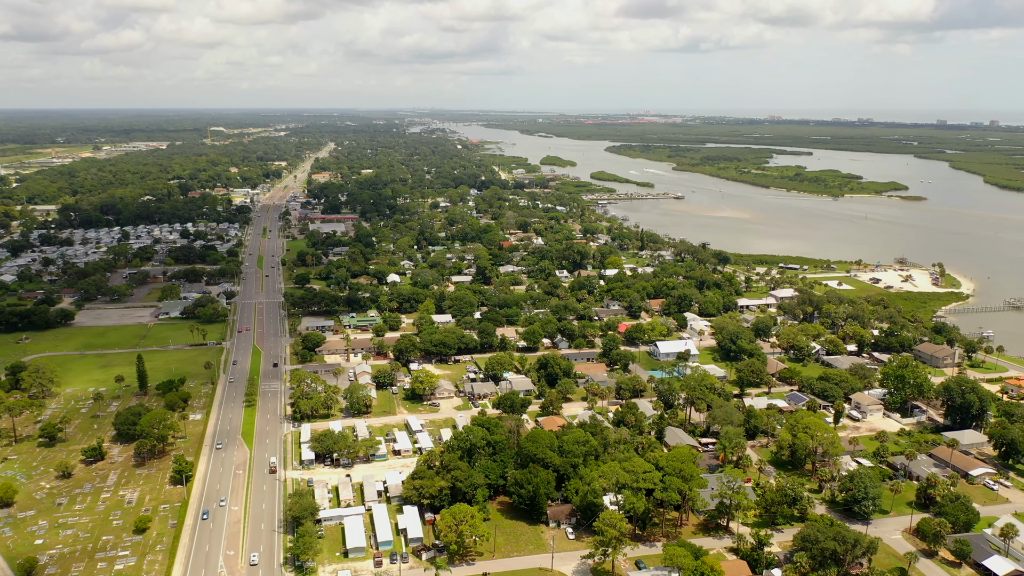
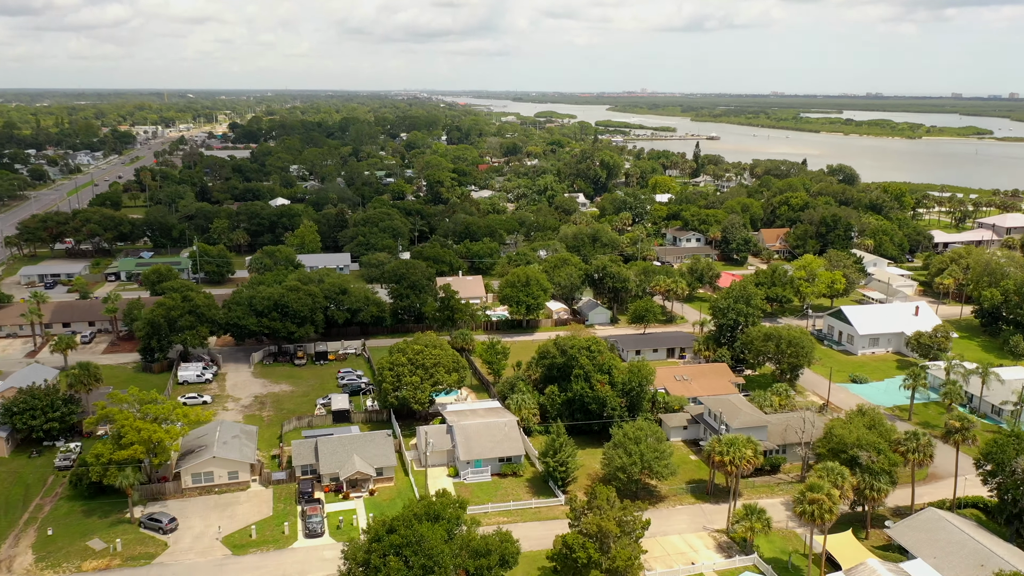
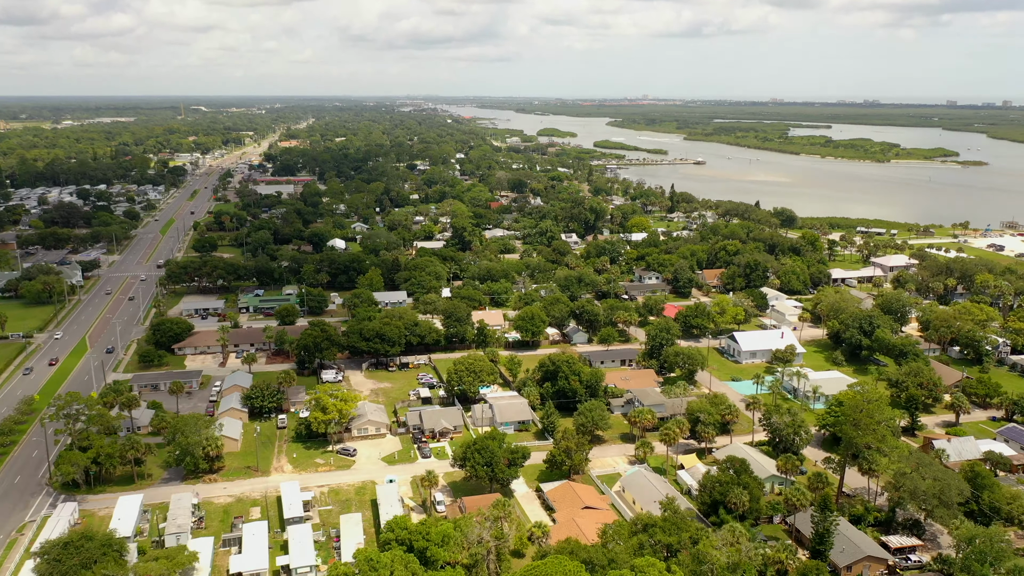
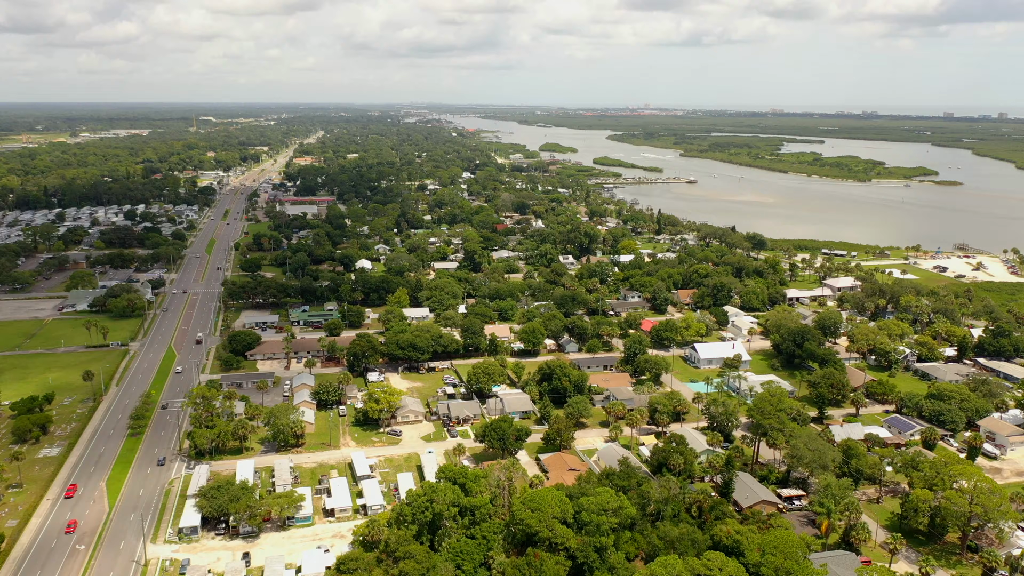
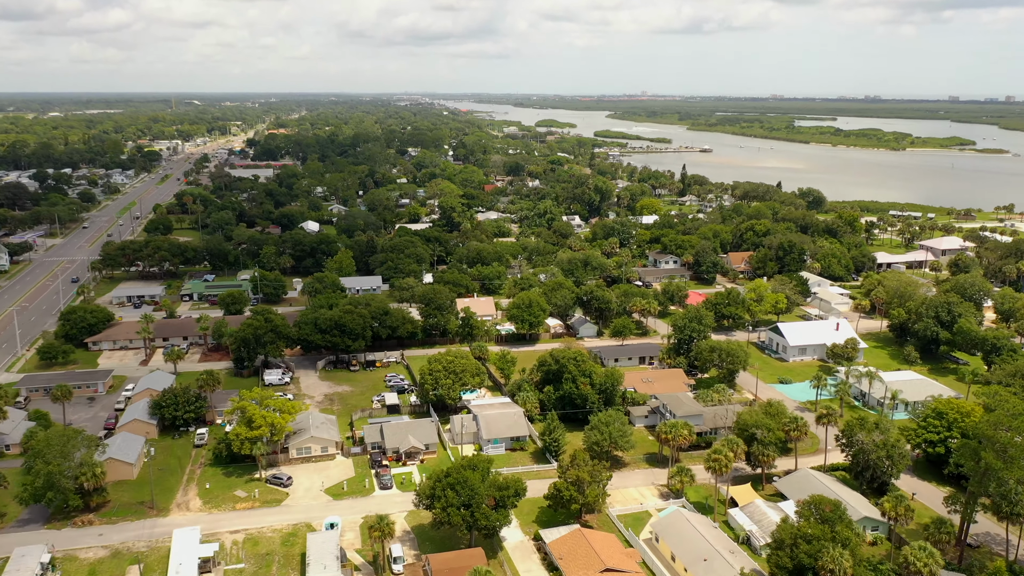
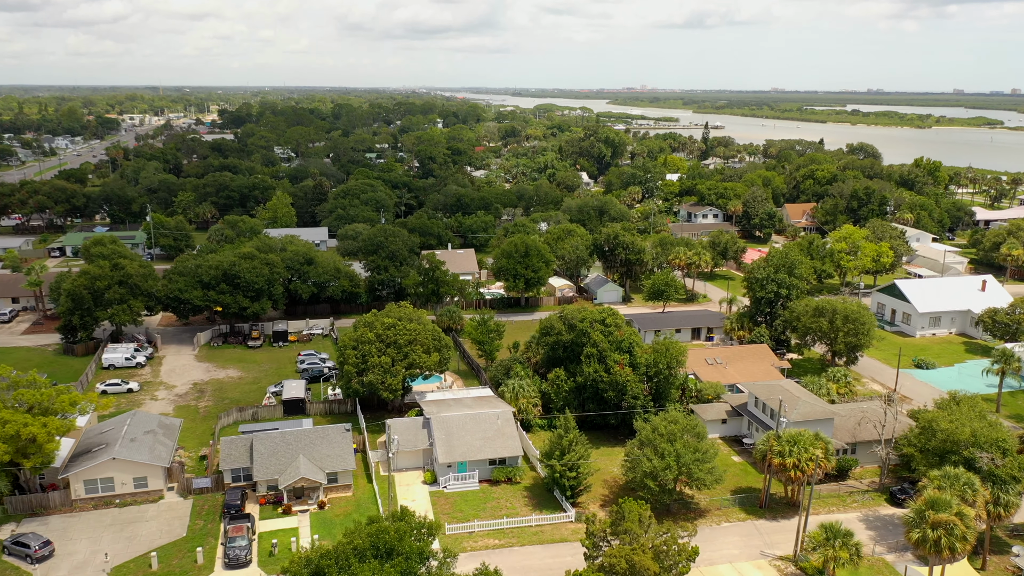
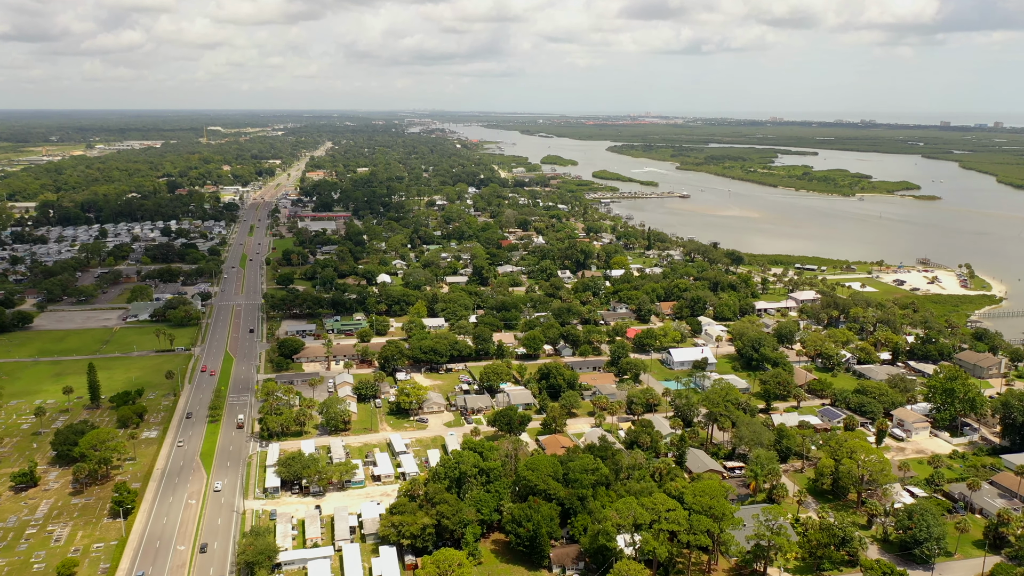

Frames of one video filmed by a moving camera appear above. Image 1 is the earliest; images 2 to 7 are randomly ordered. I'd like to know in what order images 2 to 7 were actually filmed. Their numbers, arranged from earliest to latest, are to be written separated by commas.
7, 4, 3, 5, 2, 6
